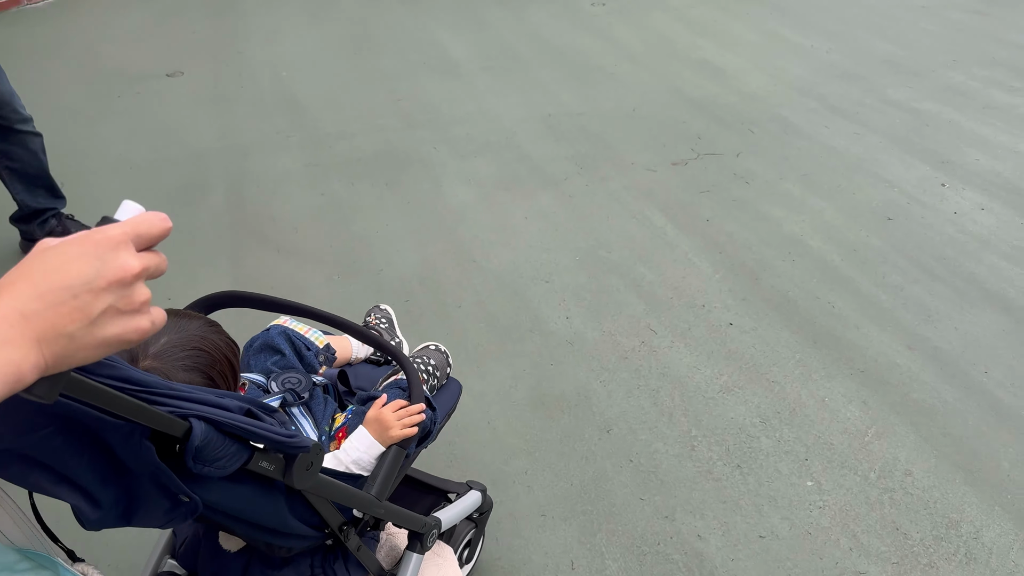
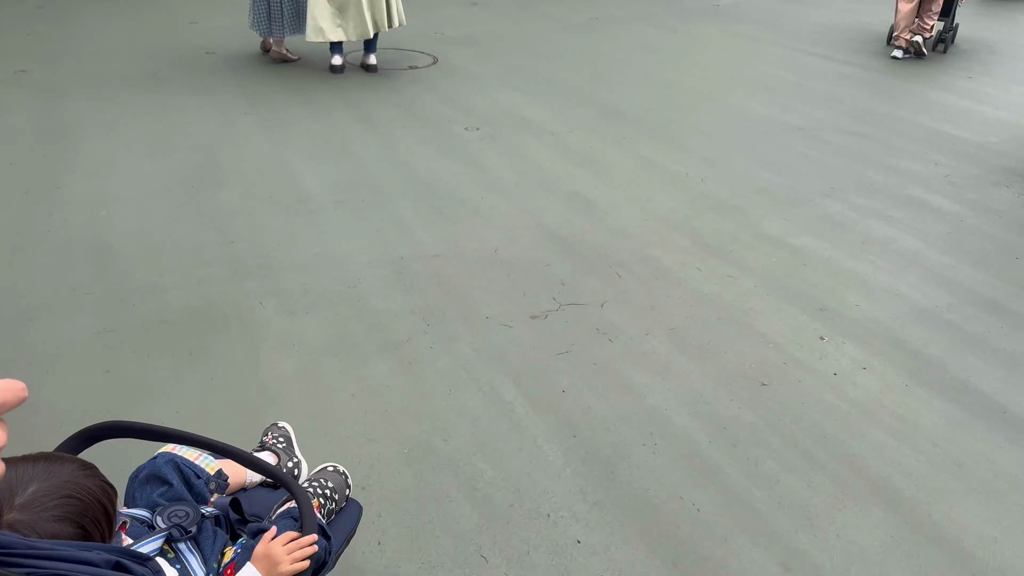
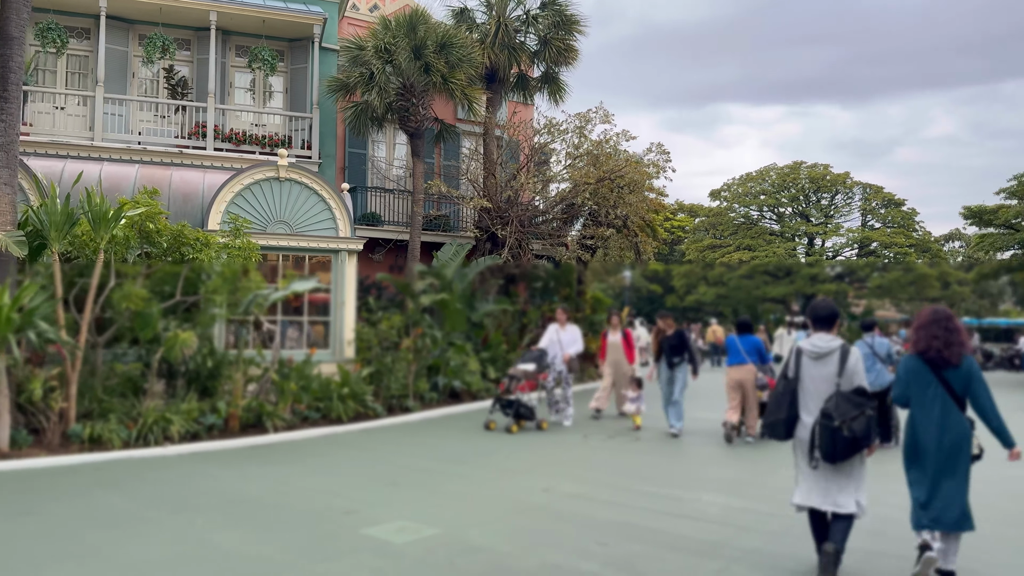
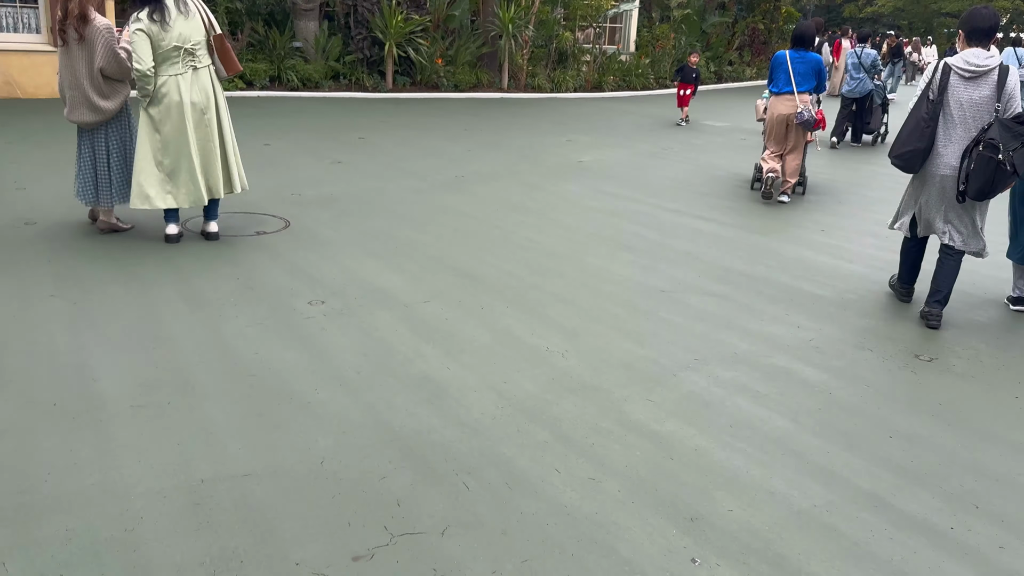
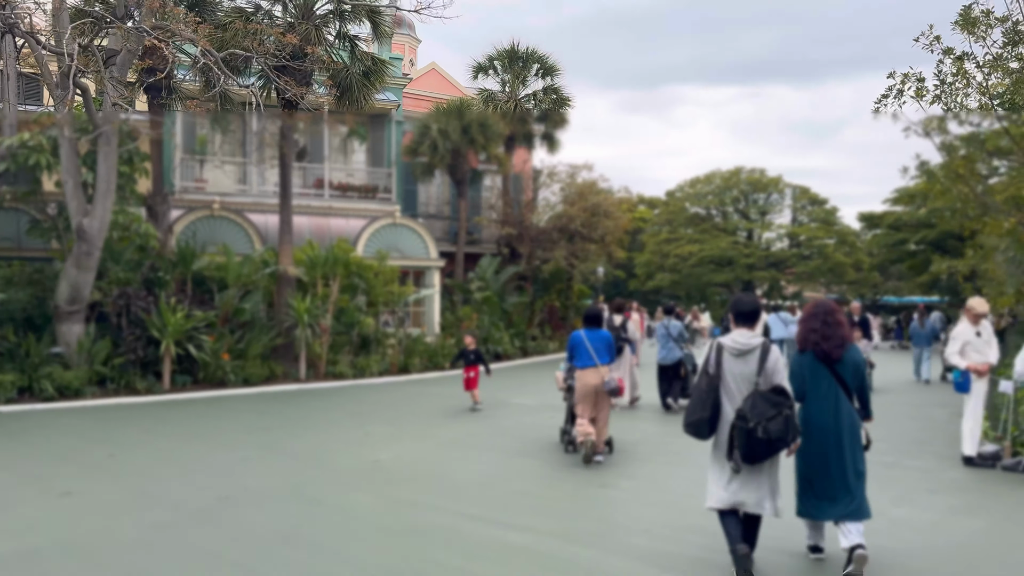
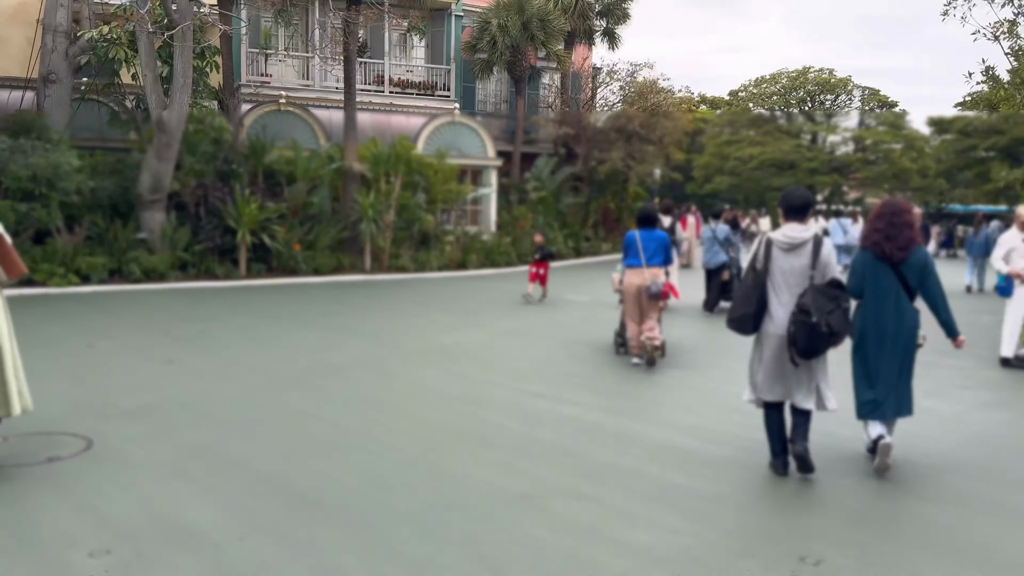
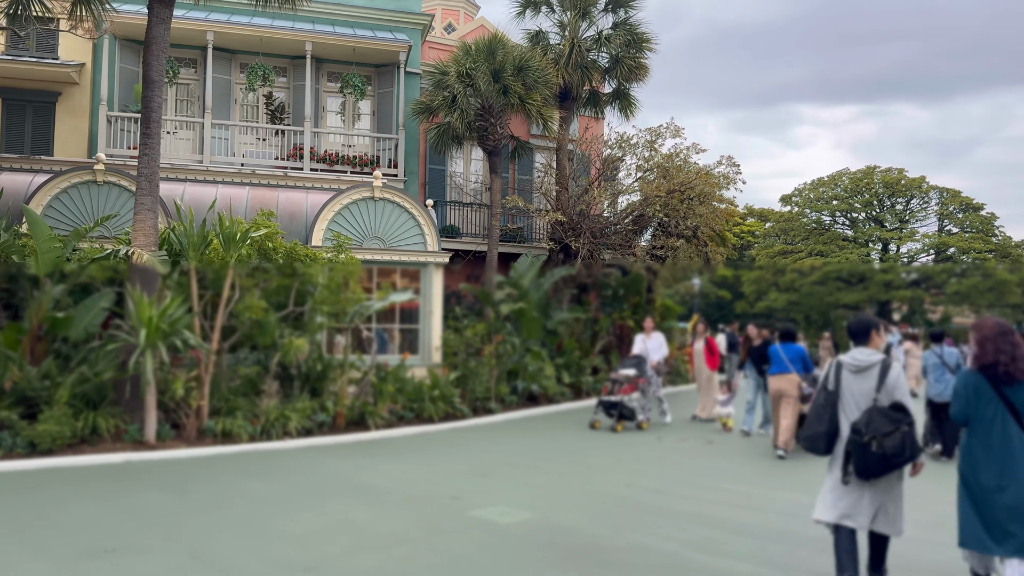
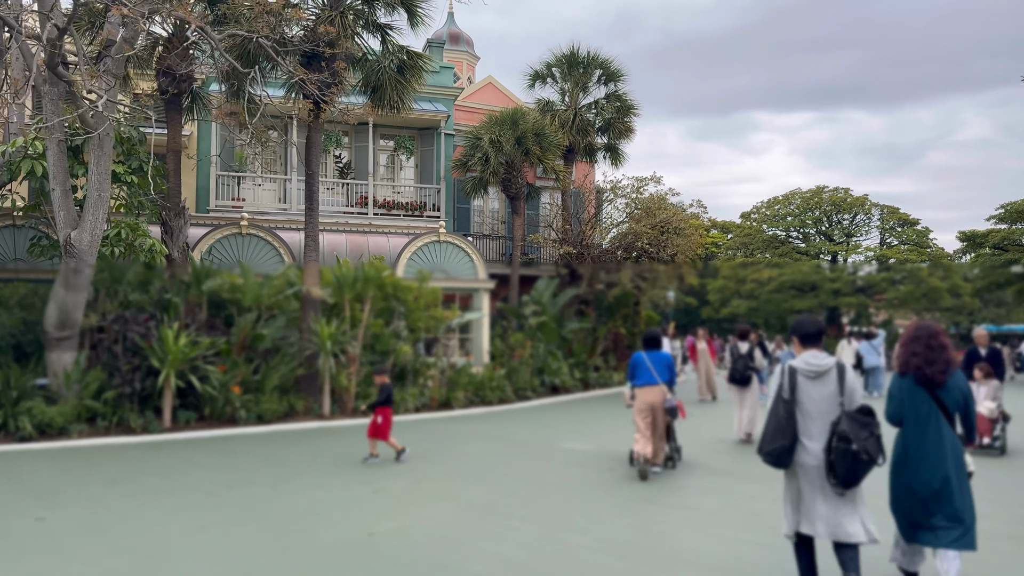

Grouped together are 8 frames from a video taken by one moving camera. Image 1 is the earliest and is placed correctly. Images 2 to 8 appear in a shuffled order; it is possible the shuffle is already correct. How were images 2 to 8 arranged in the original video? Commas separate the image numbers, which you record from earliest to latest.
2, 4, 6, 5, 8, 7, 3
